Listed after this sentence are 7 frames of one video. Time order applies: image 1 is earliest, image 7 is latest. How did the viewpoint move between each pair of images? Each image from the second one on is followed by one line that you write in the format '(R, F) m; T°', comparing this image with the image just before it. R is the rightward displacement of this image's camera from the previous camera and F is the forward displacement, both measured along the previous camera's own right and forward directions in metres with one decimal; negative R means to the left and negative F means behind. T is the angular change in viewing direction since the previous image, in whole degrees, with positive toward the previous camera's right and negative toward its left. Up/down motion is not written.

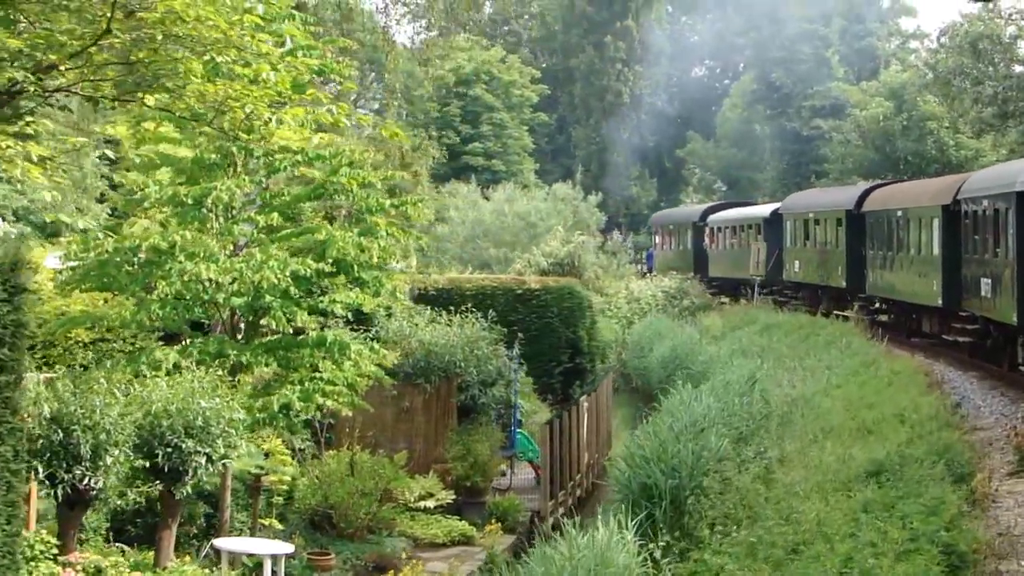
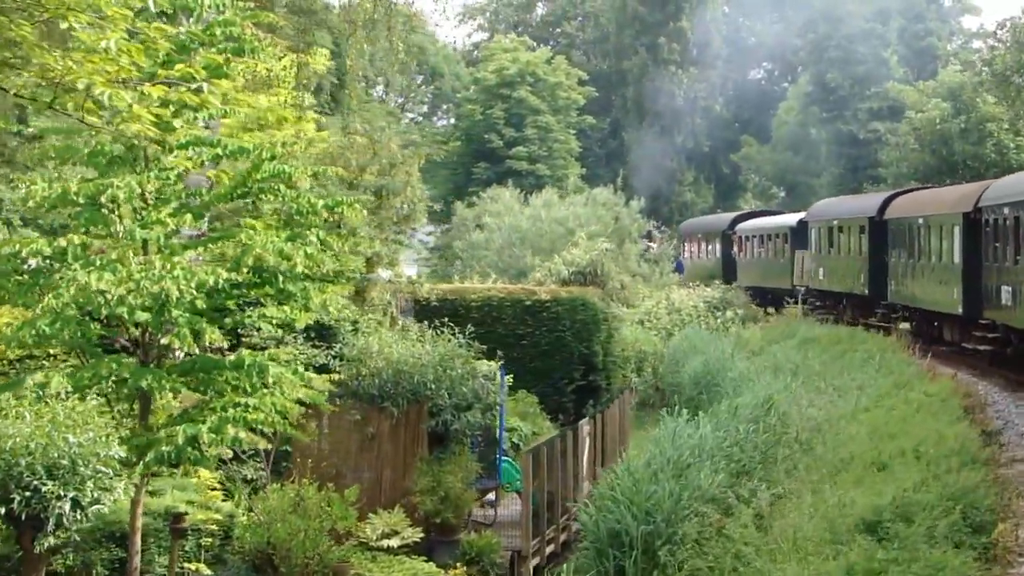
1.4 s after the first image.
(+0.5, +1.4) m; -2°
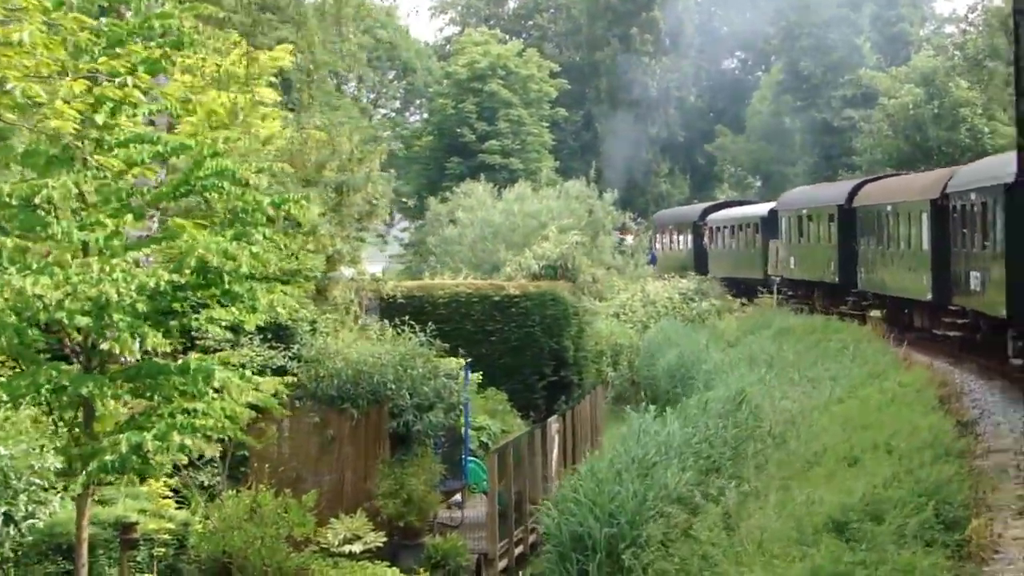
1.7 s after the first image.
(+0.1, +0.3) m; +1°
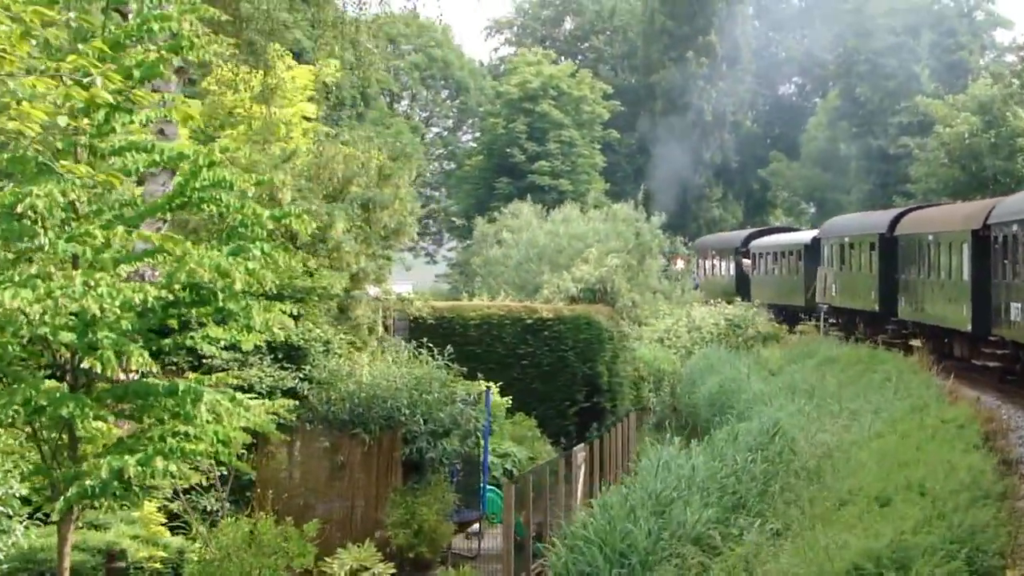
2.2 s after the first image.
(+0.2, +0.5) m; -2°
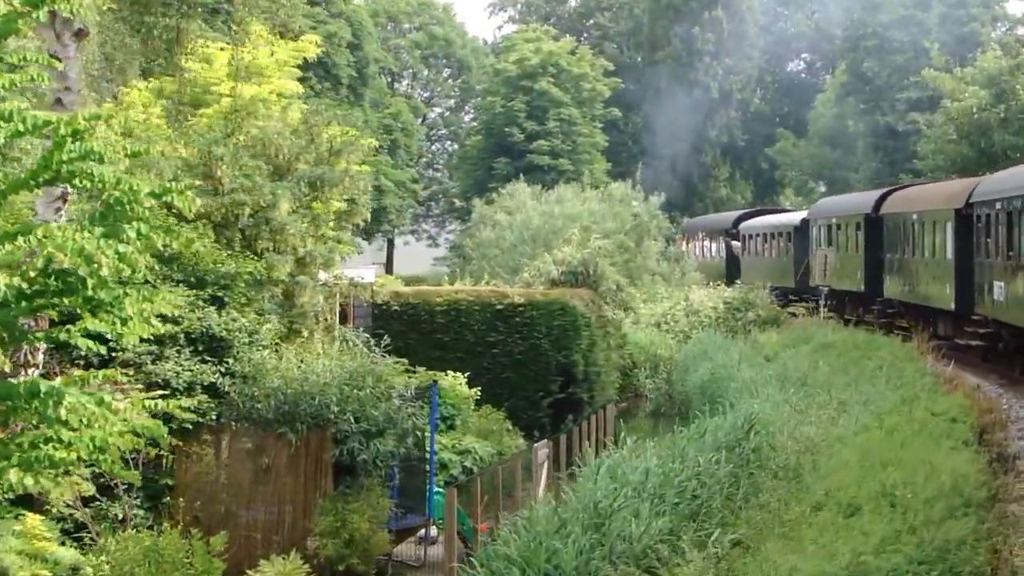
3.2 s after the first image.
(+0.4, +1.0) m; -1°
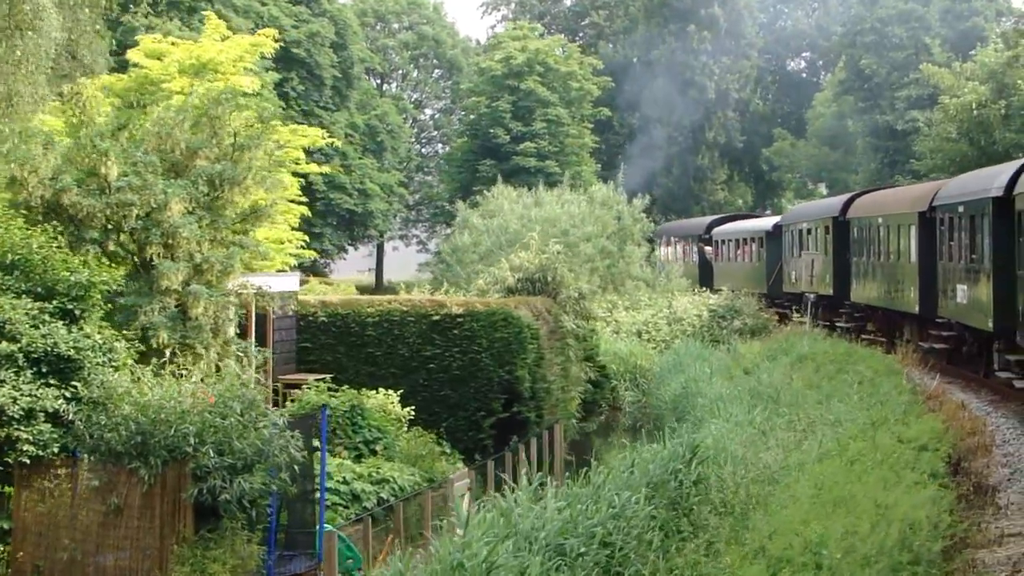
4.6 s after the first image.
(+0.5, +1.4) m; 0°
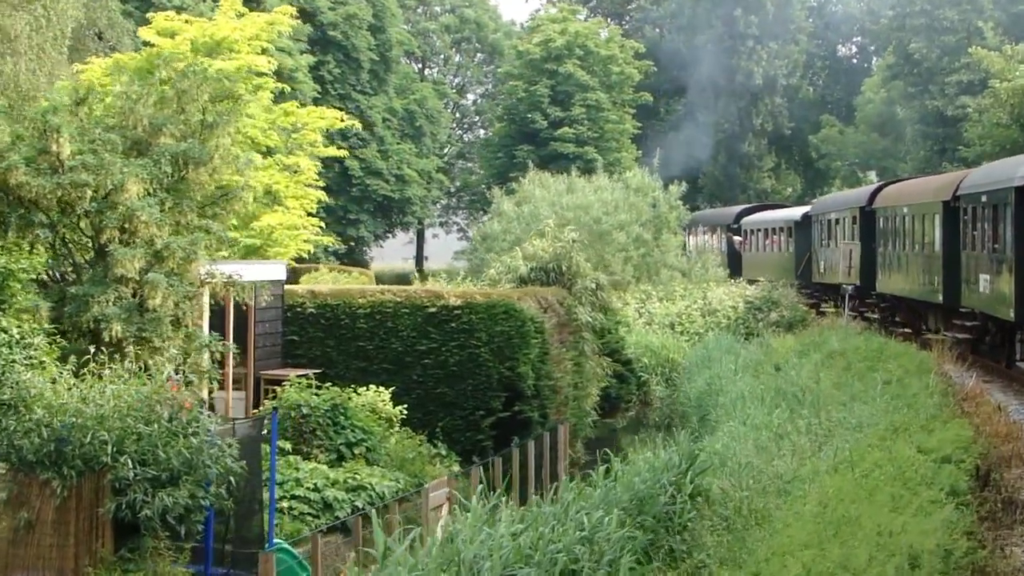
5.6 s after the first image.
(+0.4, +1.0) m; -2°
